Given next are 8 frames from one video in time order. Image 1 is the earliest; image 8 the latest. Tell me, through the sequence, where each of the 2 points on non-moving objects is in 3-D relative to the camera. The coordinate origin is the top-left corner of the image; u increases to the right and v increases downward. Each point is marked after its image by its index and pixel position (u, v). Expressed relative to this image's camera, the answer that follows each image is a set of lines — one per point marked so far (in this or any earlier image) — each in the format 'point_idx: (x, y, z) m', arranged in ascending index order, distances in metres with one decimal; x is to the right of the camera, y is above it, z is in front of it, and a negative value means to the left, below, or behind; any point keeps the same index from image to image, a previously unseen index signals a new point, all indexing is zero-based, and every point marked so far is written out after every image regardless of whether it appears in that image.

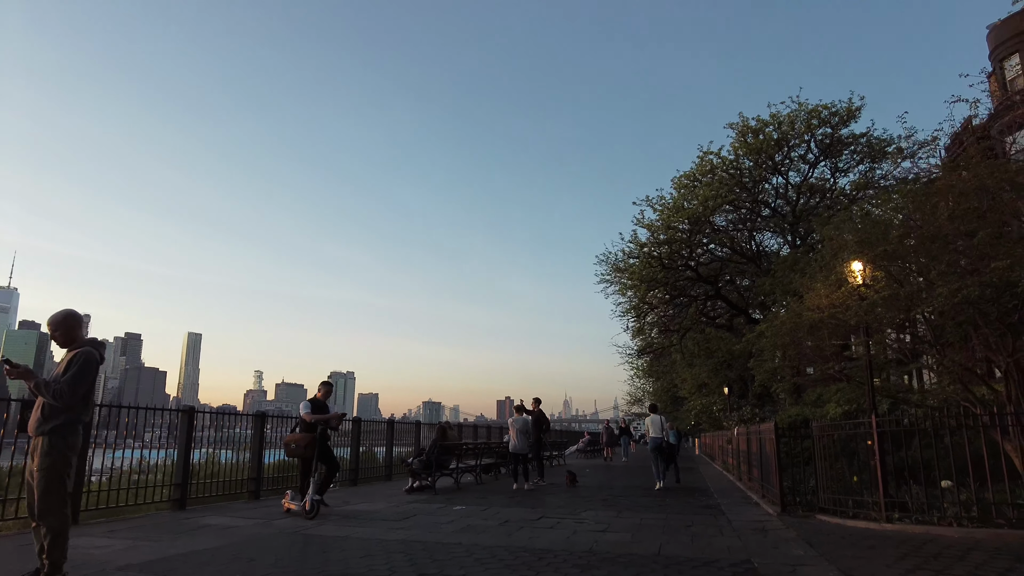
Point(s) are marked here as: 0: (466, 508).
0: (-0.7, -3.3, +9.9) m
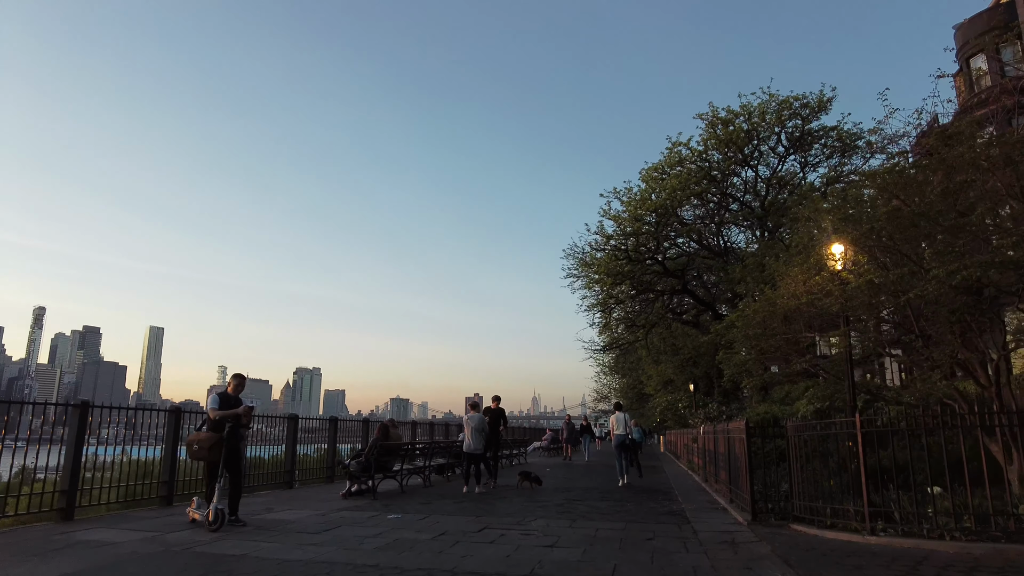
0: (-1.5, -3.0, +8.8) m
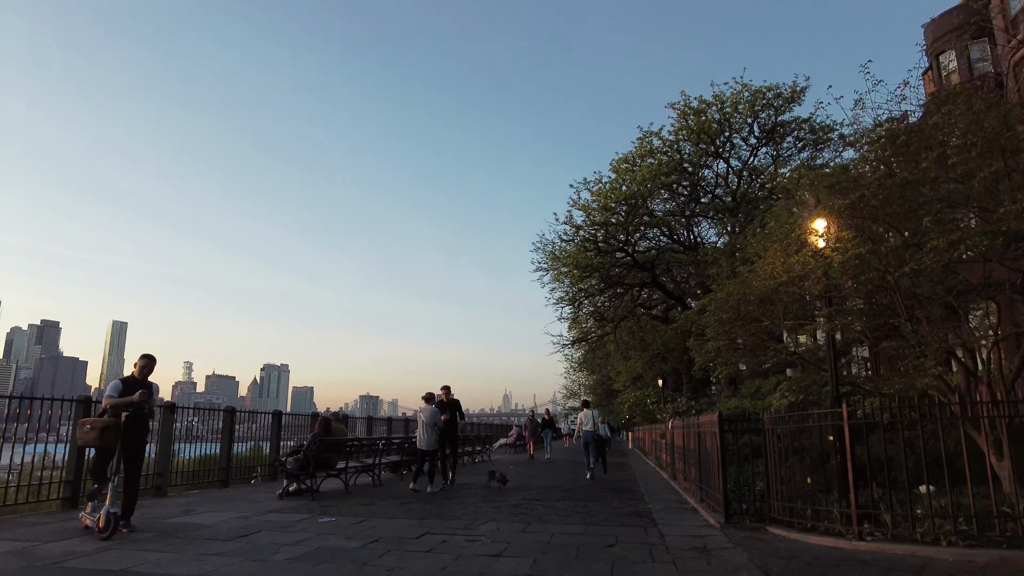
0: (-2.1, -2.7, +7.8) m
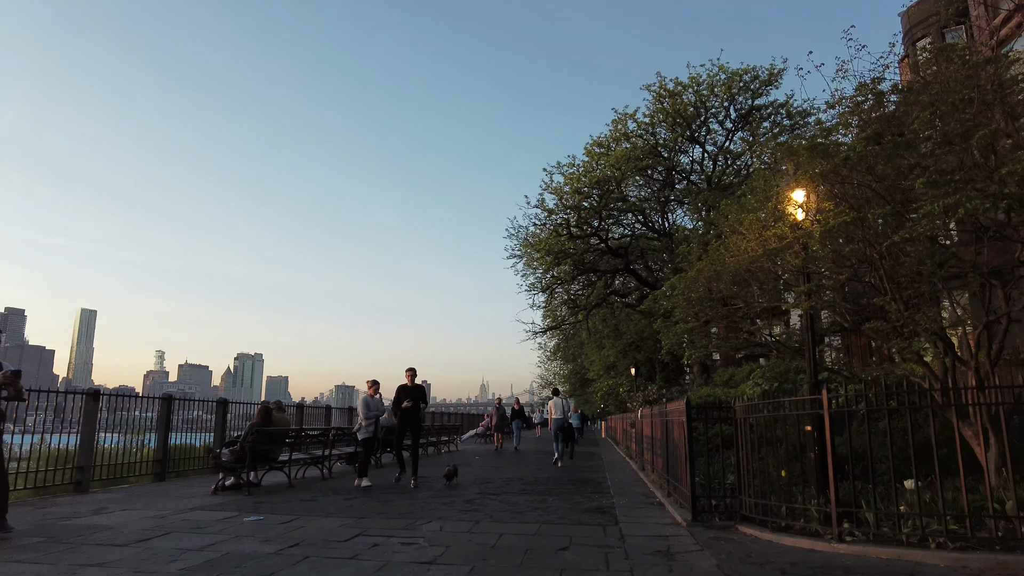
0: (-2.6, -2.4, +7.0) m
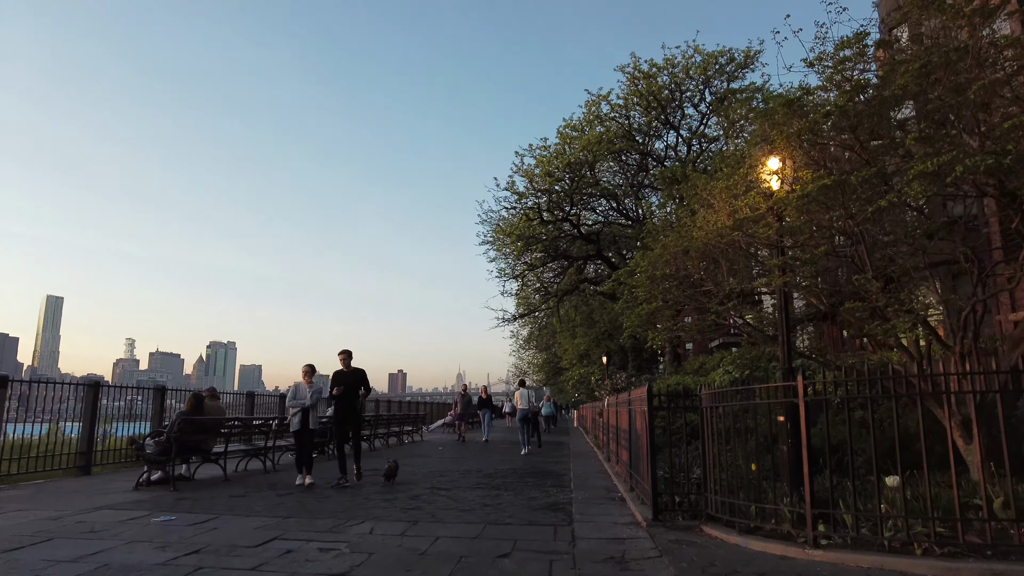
0: (-3.2, -2.2, +6.2) m
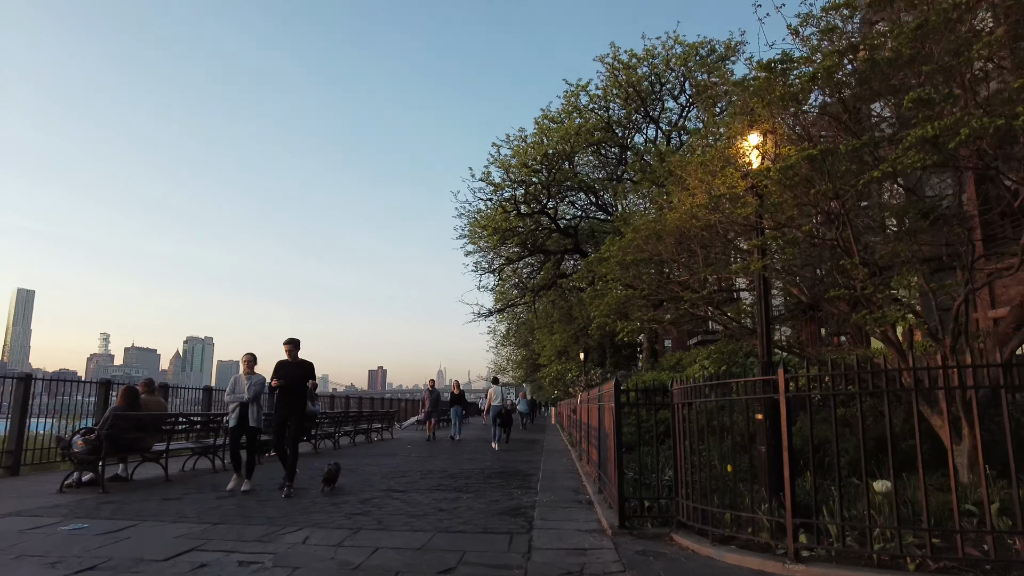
0: (-3.6, -2.0, +5.5) m
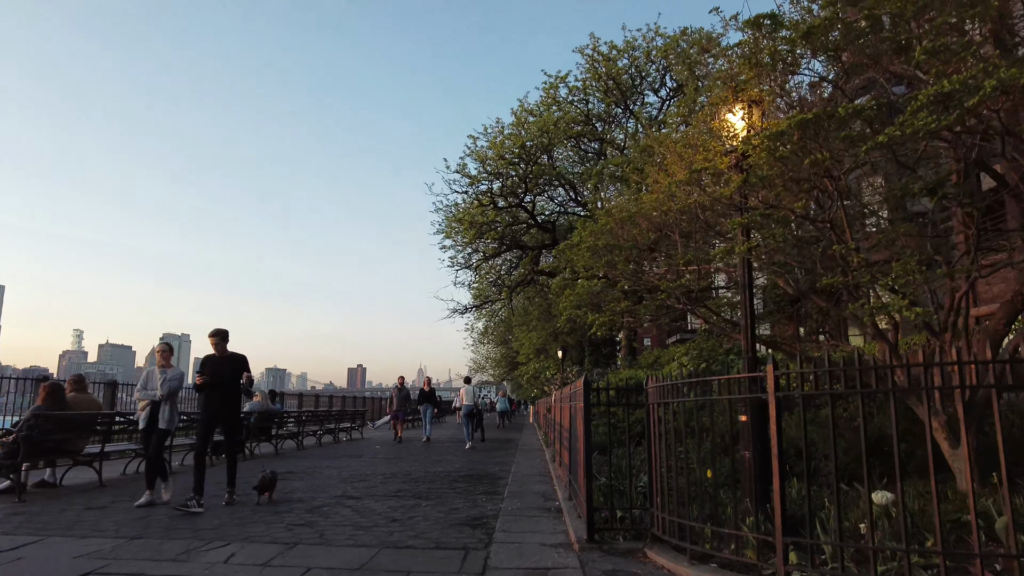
0: (-3.9, -1.9, +4.8) m
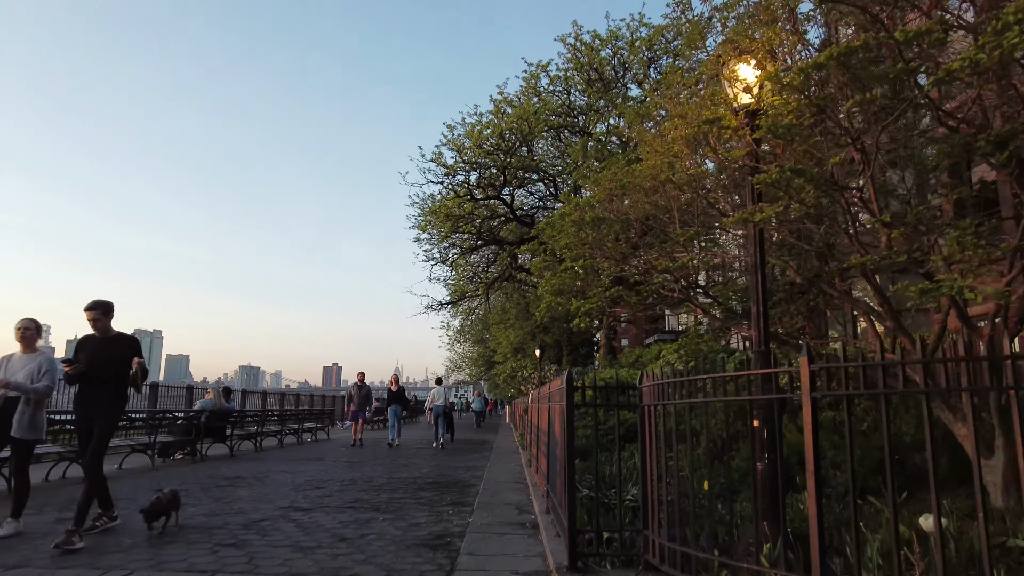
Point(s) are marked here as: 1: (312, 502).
0: (-4.1, -1.7, +3.8) m
1: (-2.2, -2.3, +7.3) m
